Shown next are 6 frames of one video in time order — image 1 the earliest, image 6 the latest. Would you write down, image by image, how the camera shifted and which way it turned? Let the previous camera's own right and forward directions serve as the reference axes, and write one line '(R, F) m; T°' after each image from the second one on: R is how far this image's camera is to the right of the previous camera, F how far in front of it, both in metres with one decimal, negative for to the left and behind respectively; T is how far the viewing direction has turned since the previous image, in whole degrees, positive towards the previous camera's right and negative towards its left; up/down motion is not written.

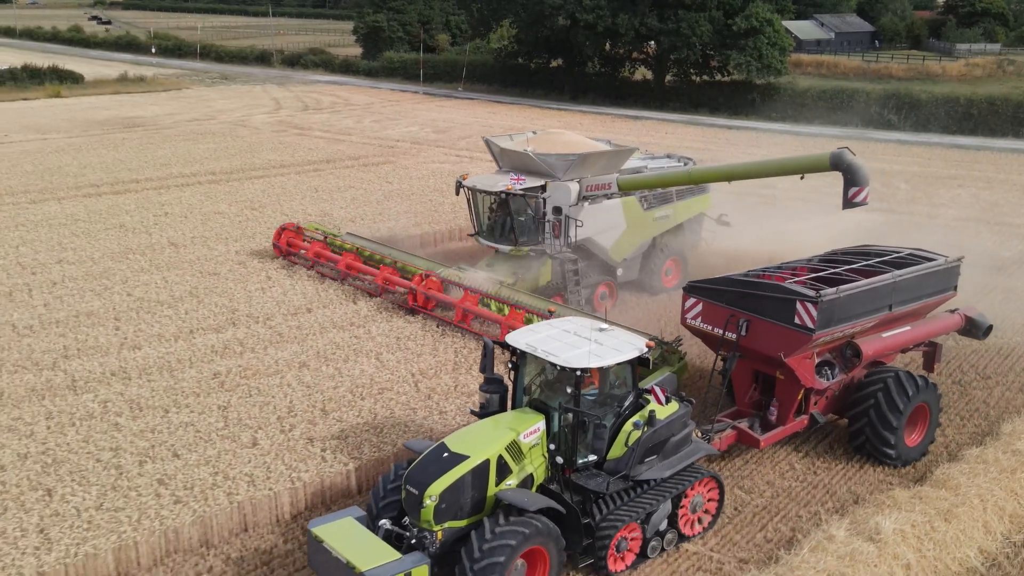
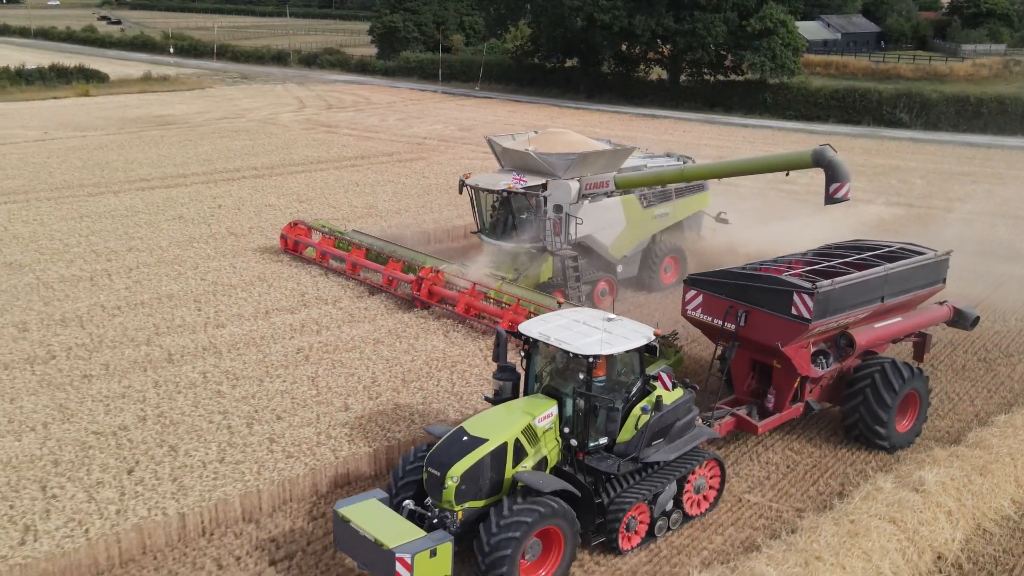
(-0.7, -0.8) m; 0°
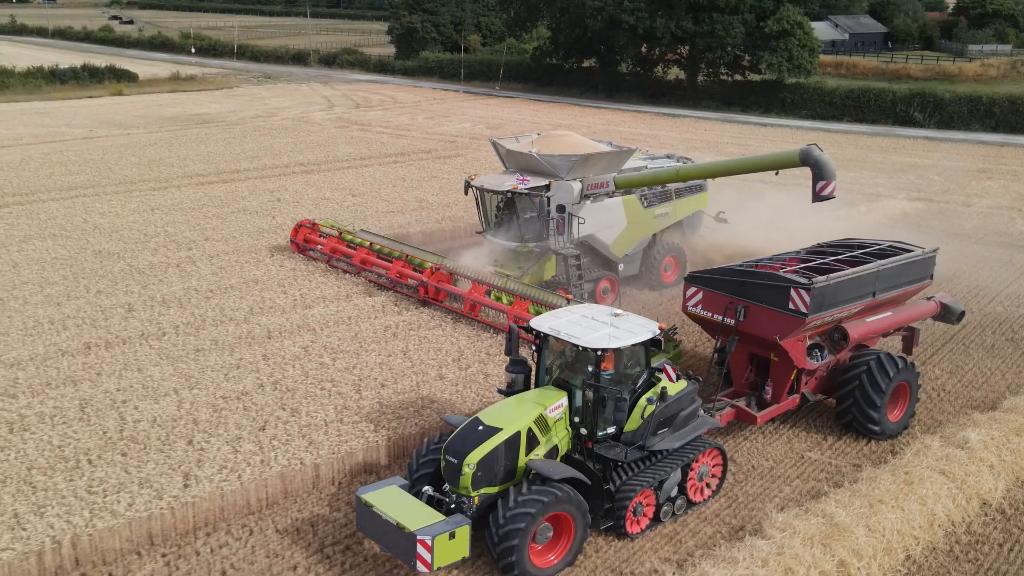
(-0.8, -0.9) m; 0°
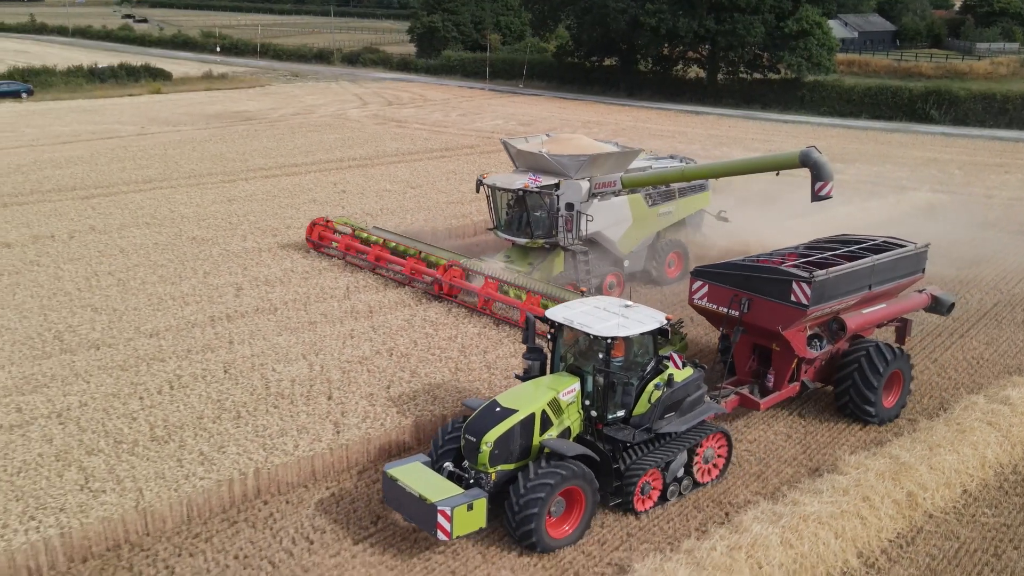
(-1.0, -1.2) m; 0°
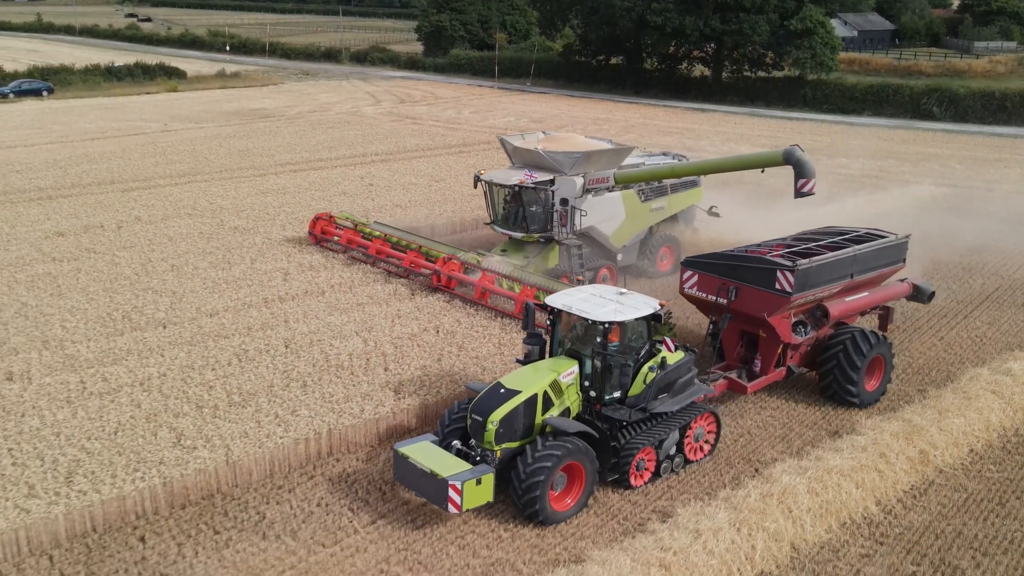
(-0.5, -0.8) m; 0°
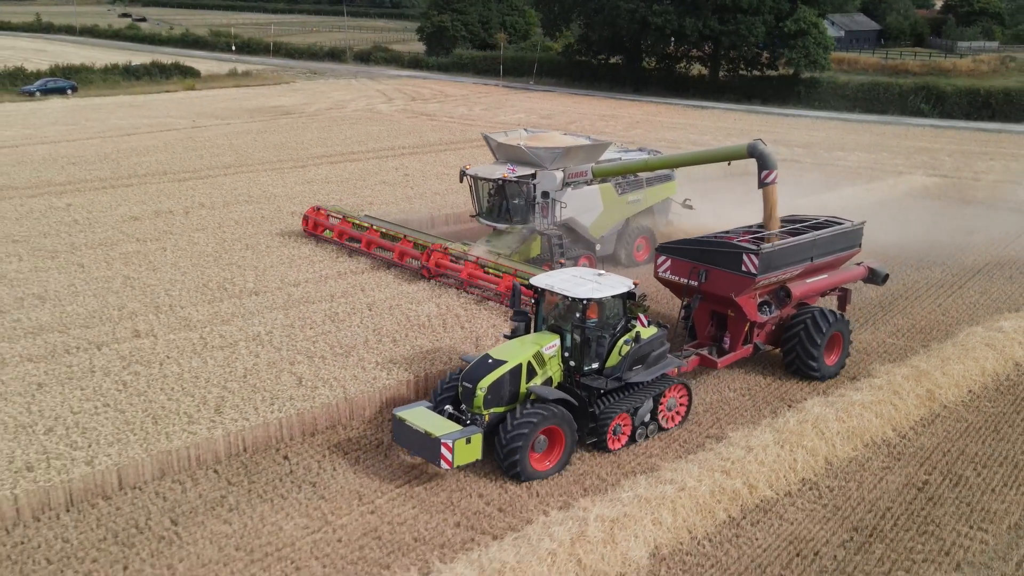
(-0.9, -1.5) m; +1°
